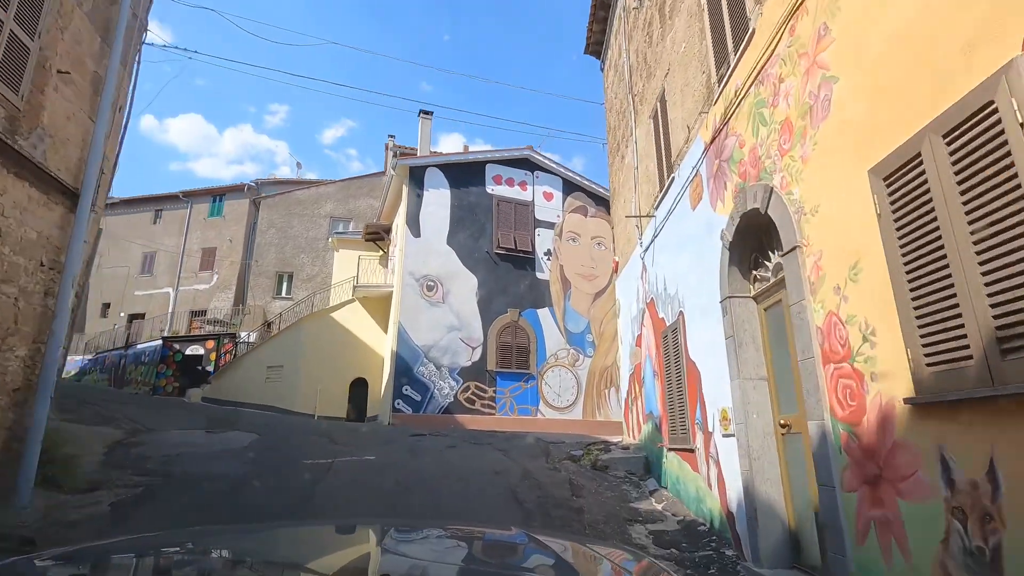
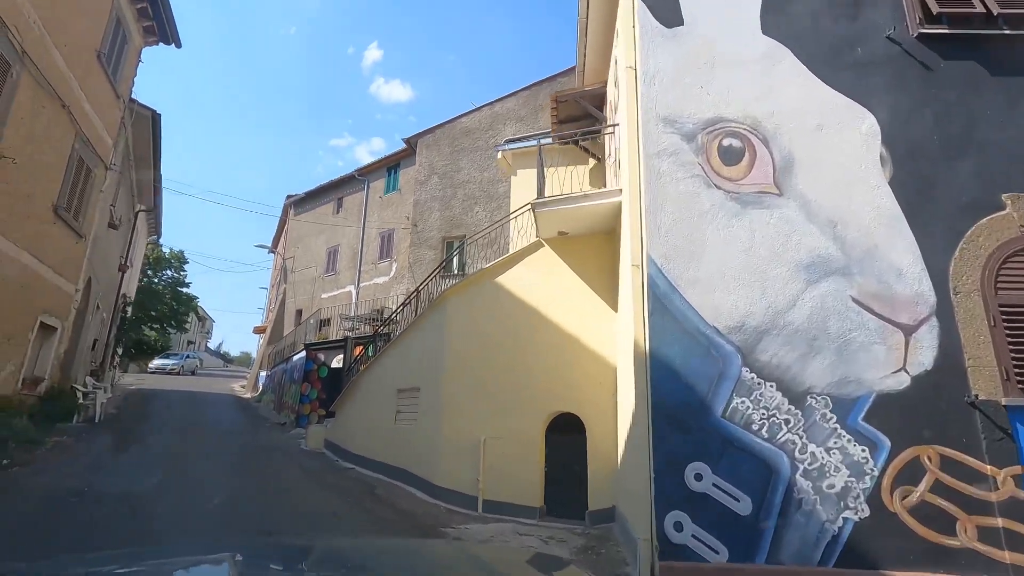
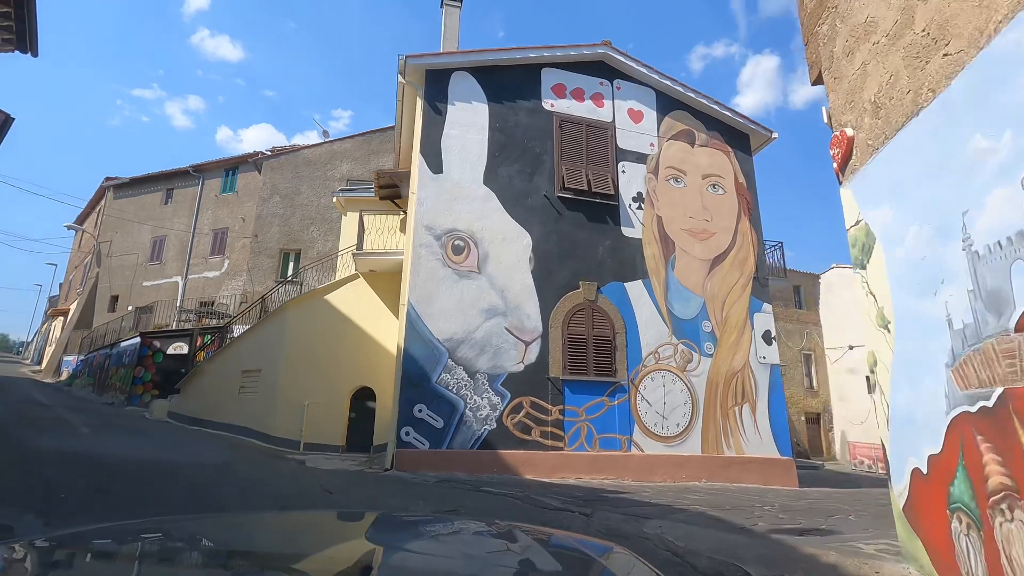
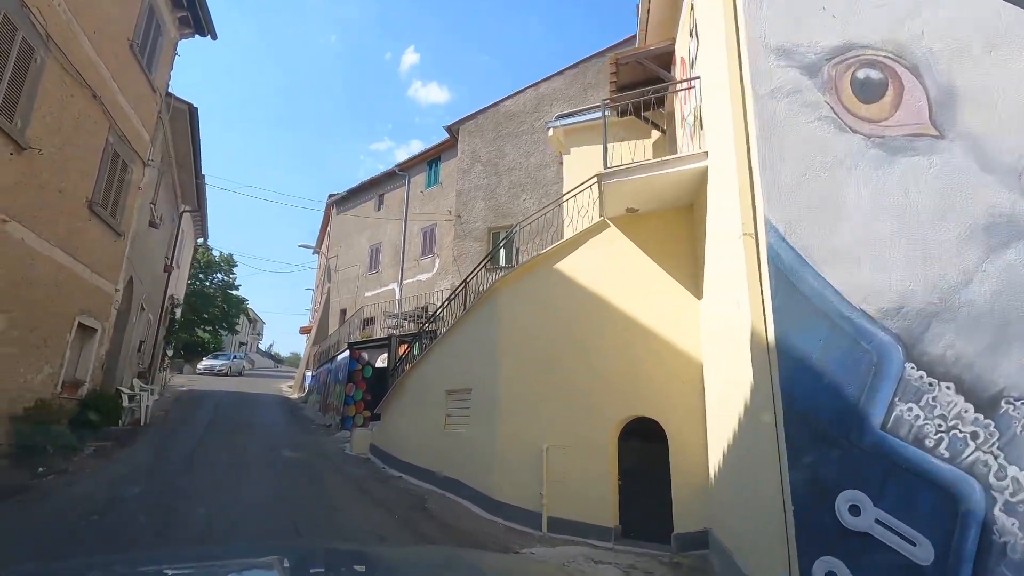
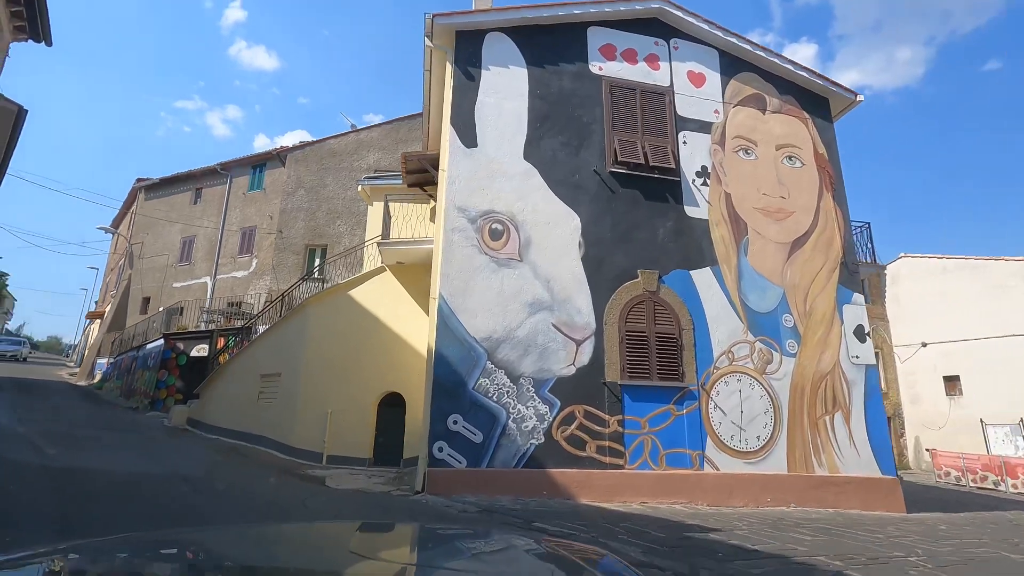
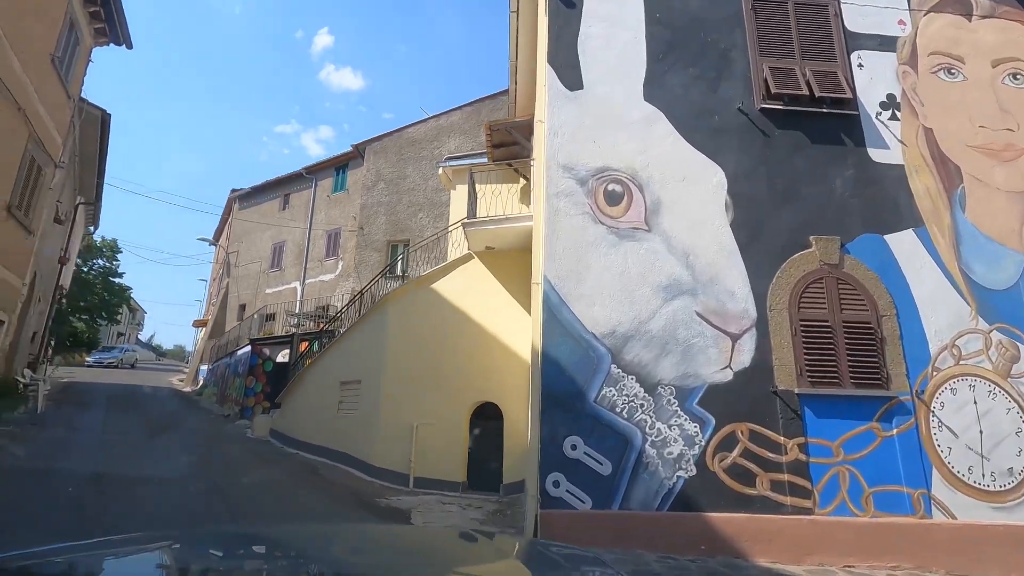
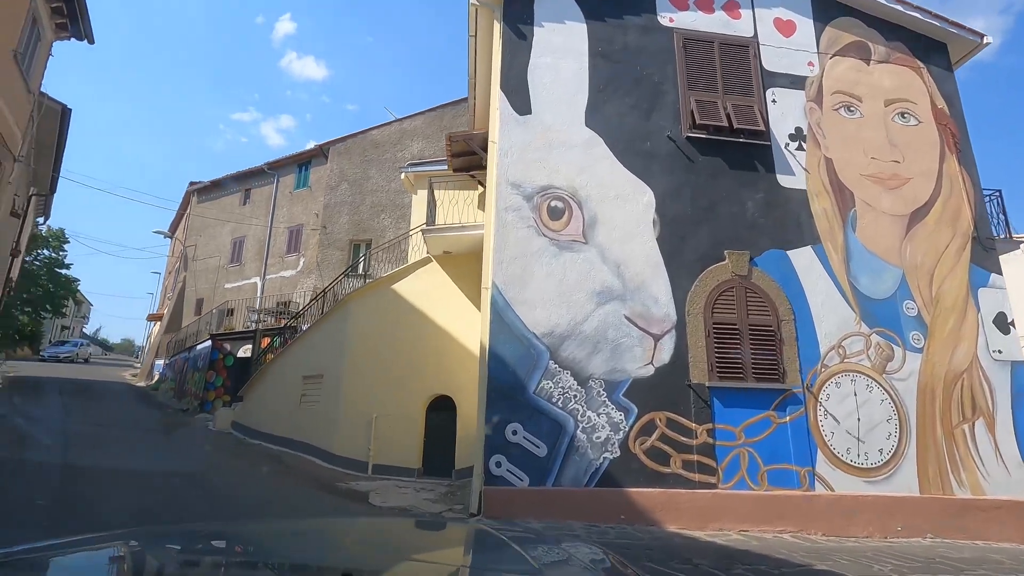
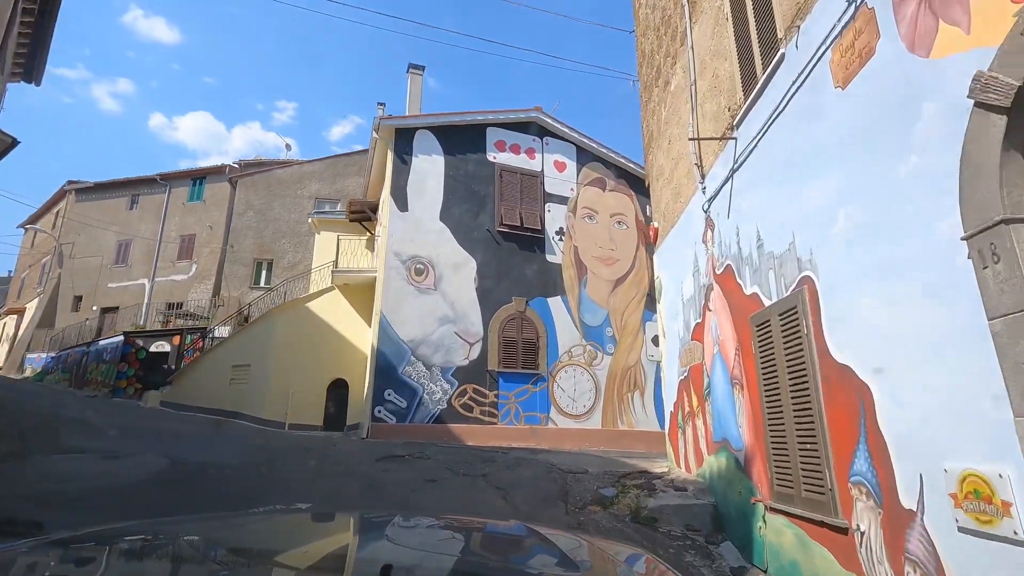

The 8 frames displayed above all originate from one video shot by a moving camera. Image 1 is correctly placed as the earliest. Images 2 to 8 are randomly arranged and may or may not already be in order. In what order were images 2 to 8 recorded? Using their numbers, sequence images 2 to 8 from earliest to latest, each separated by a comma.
8, 3, 5, 7, 6, 2, 4
